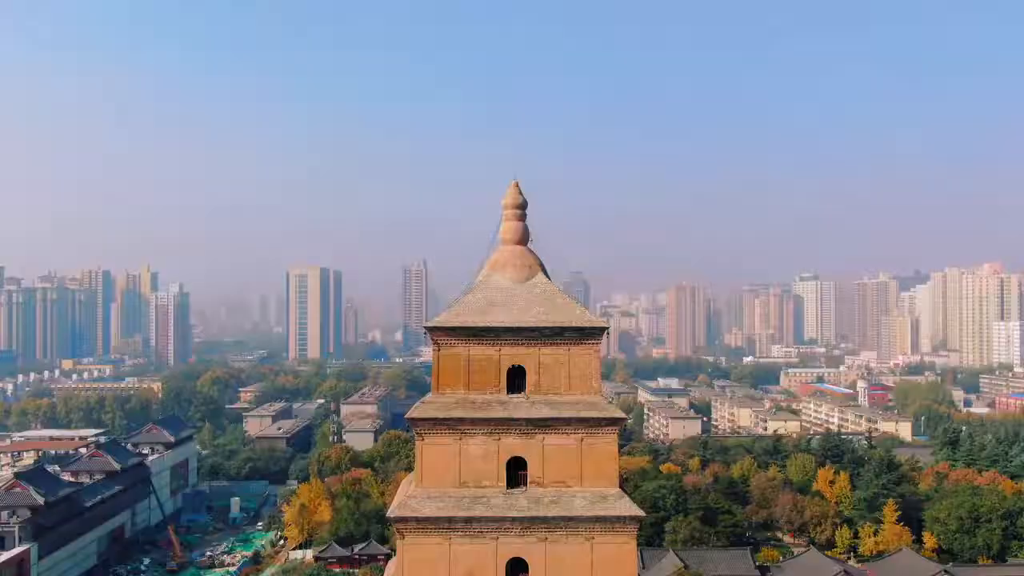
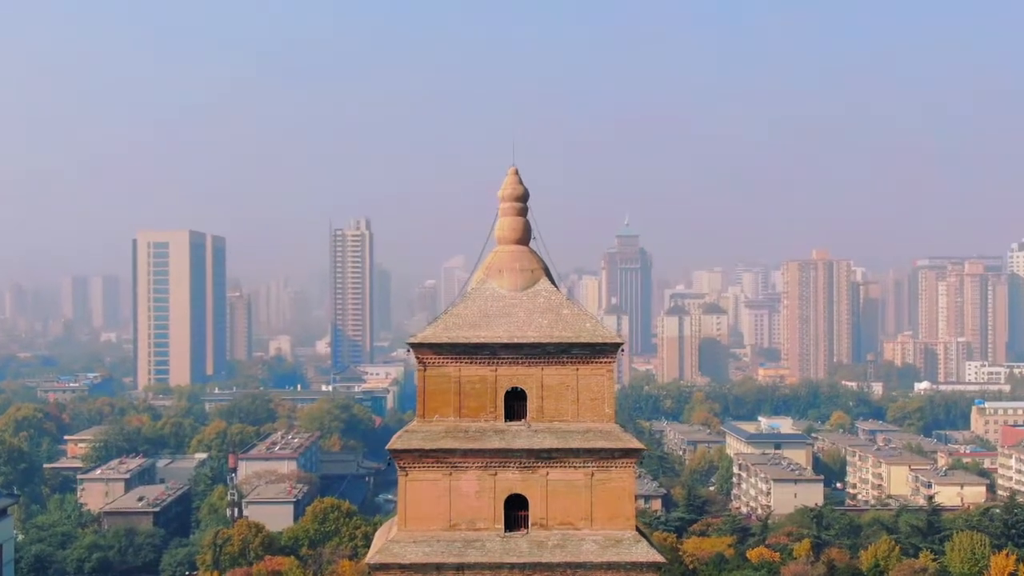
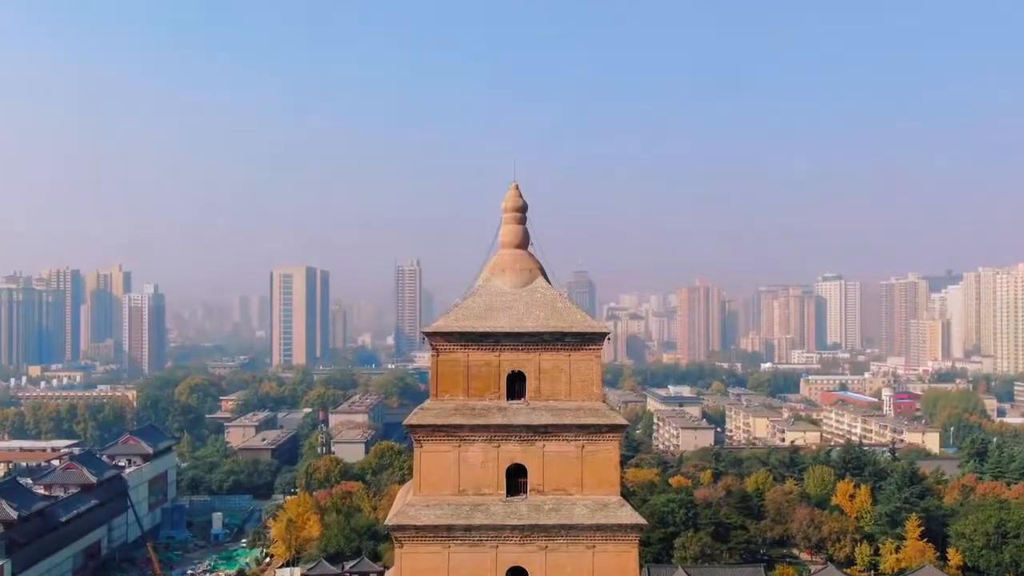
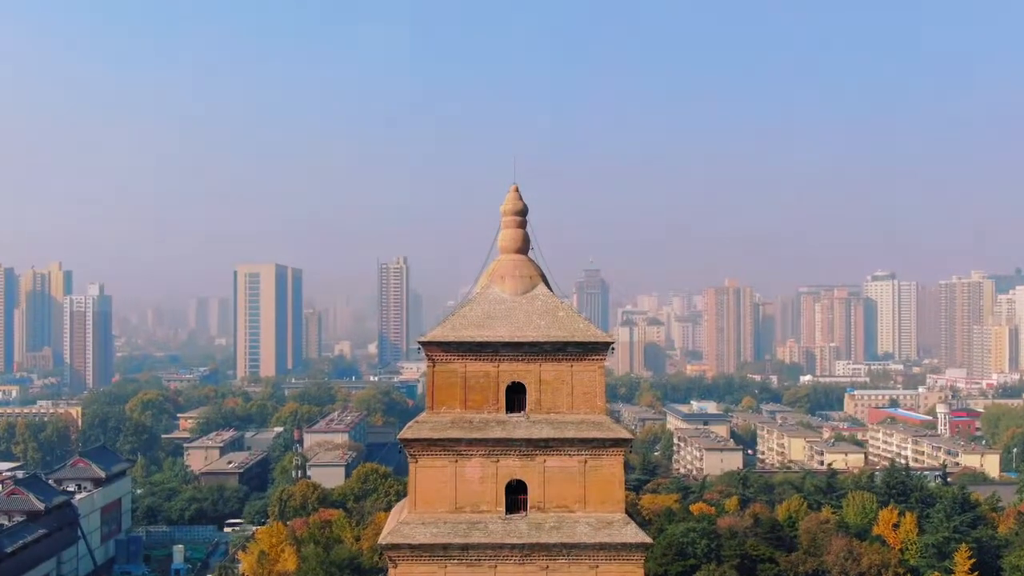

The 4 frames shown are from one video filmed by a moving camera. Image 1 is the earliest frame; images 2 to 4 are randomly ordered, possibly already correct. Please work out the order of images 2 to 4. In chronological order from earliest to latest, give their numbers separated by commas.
3, 4, 2
